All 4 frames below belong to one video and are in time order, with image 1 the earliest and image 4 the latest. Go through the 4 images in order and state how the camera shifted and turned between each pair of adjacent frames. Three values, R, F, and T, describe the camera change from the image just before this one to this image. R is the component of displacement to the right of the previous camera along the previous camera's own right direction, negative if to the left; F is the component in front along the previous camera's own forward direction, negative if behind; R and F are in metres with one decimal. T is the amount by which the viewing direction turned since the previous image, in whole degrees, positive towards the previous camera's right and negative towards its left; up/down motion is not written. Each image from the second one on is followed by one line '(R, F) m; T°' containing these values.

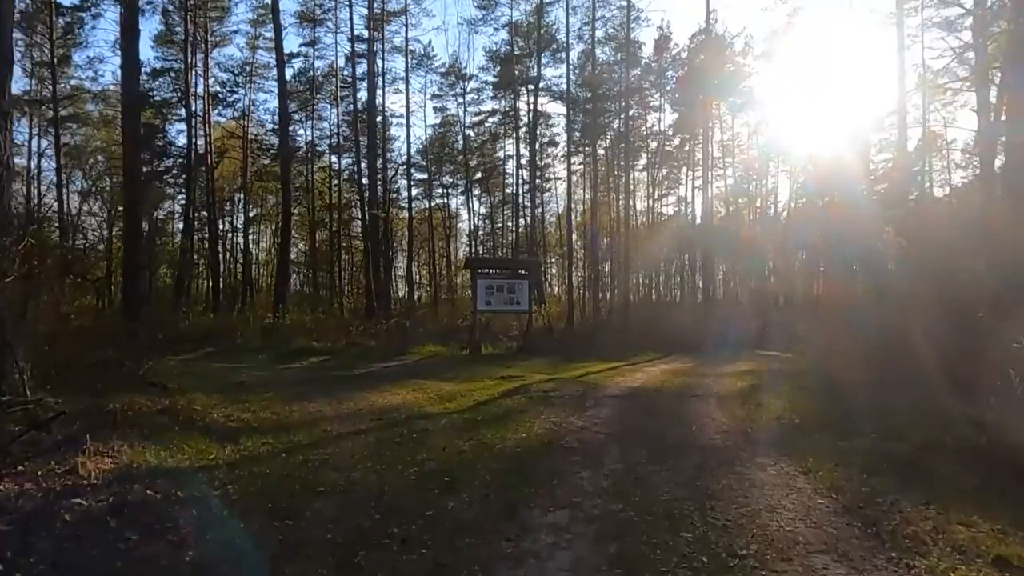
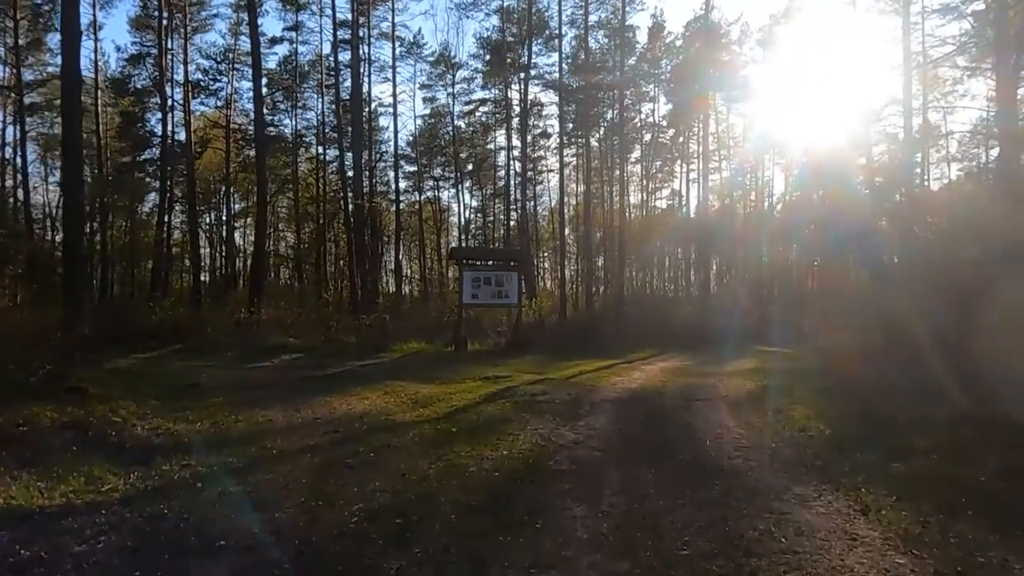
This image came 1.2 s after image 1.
(+0.1, +1.2) m; +1°
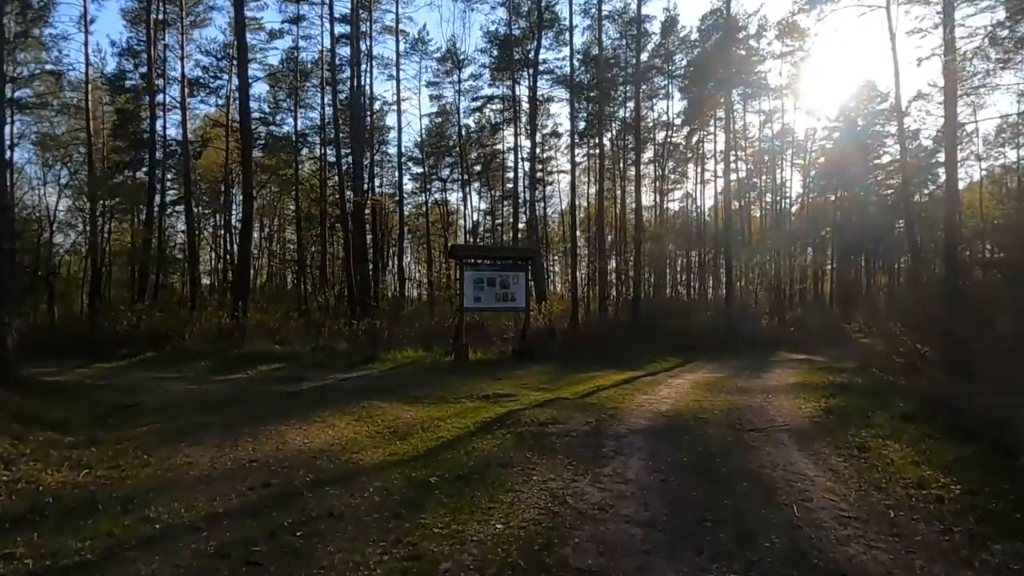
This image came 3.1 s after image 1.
(+0.1, +1.9) m; -1°
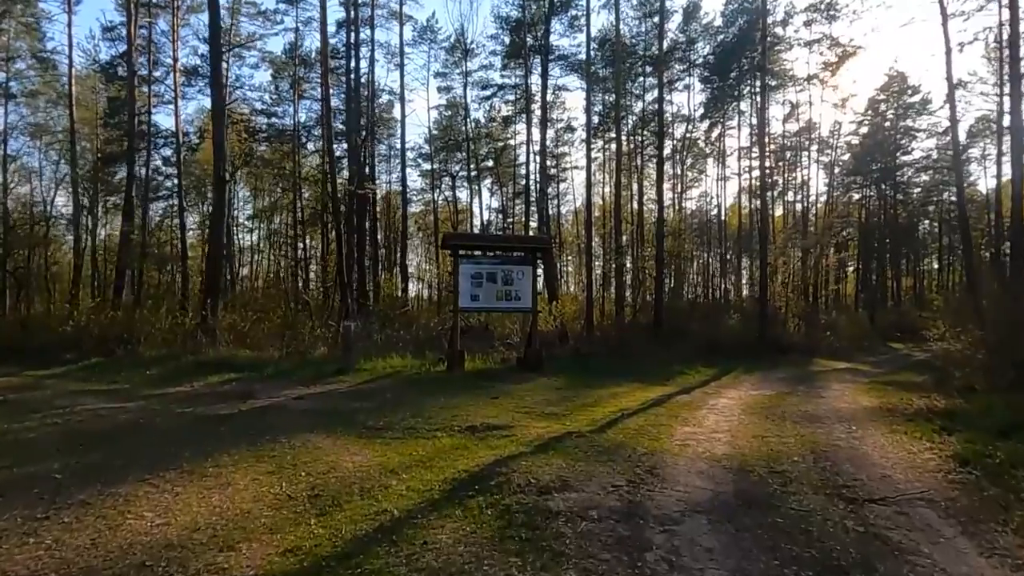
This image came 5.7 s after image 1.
(+0.2, +2.6) m; -1°
